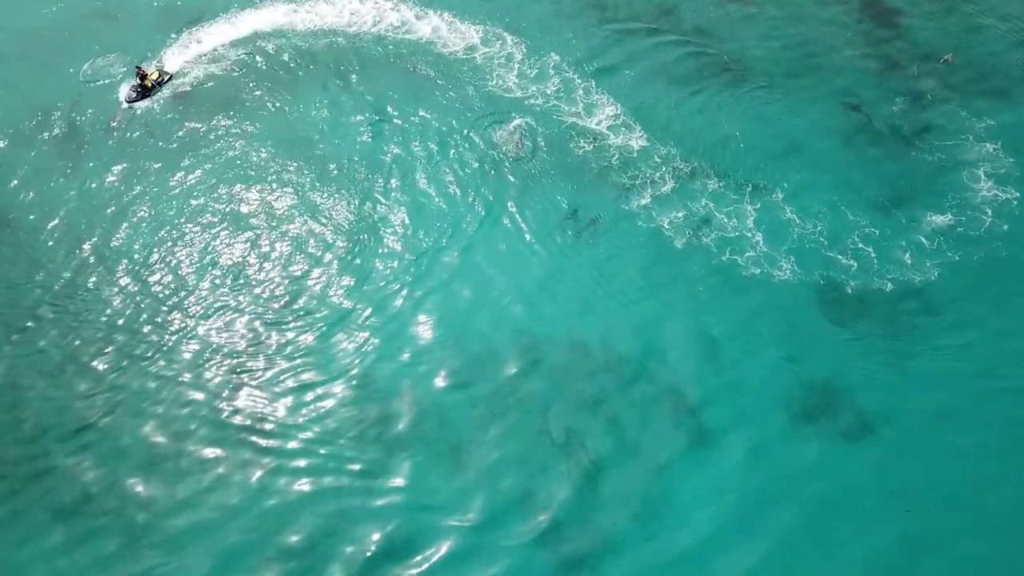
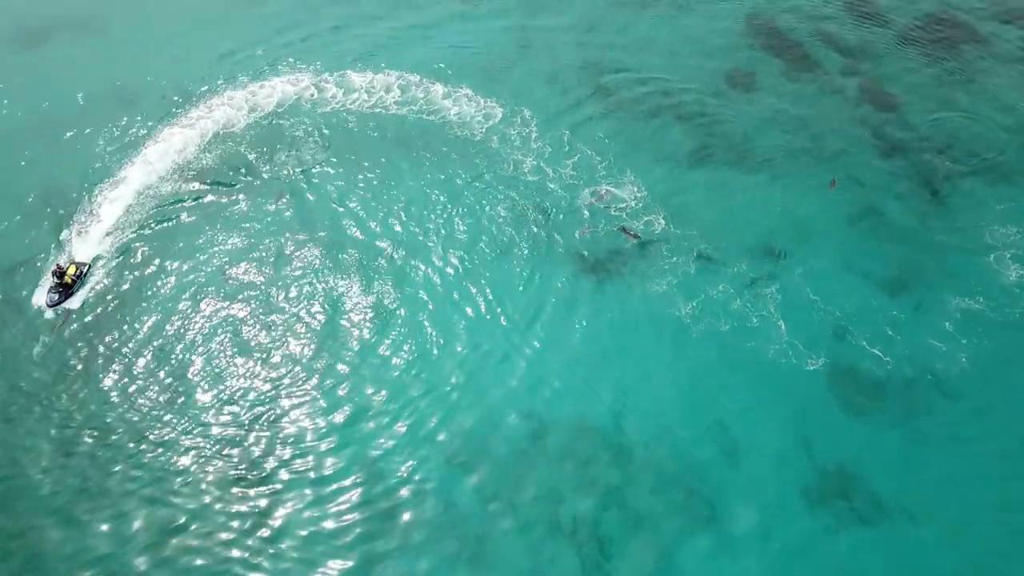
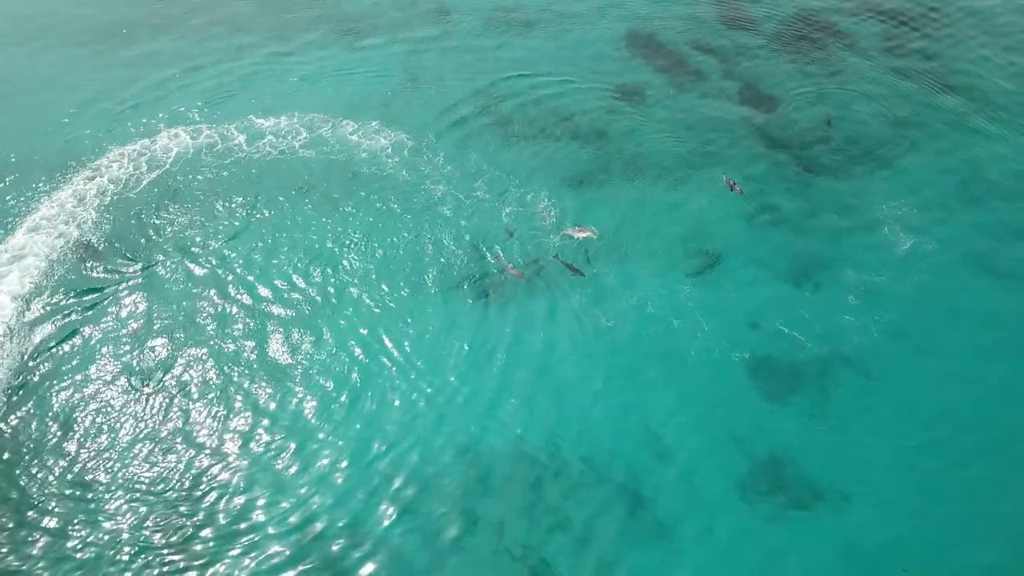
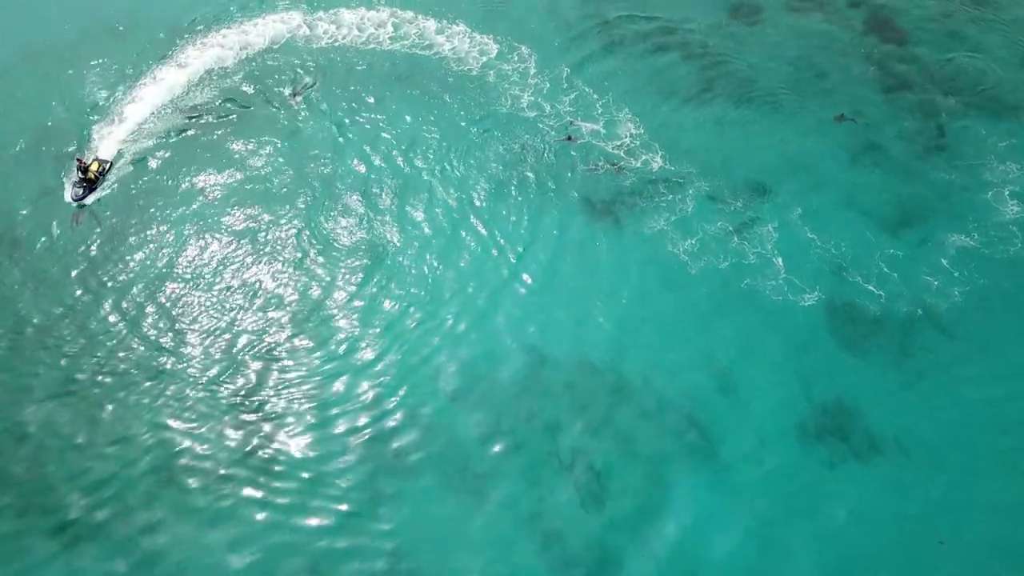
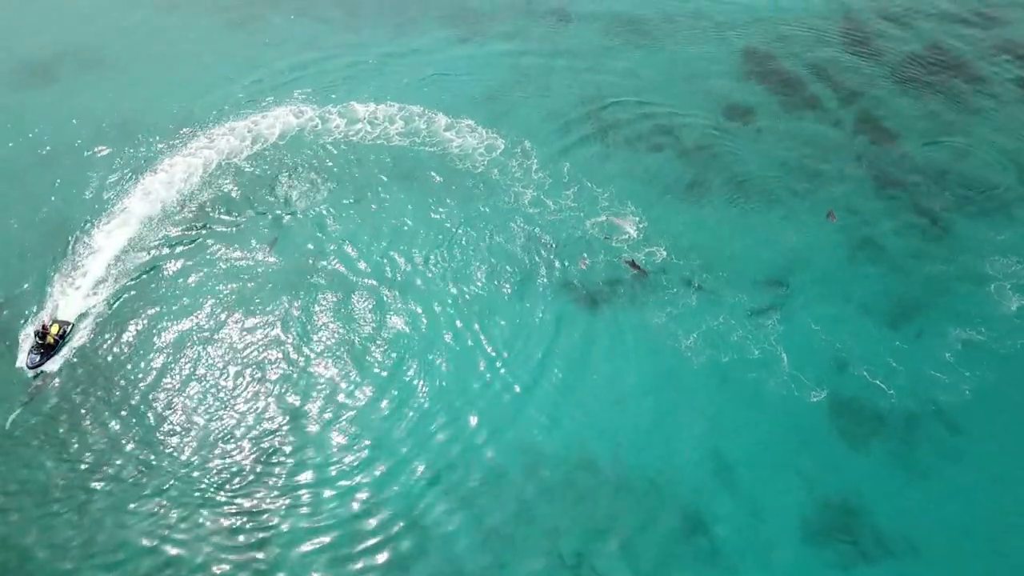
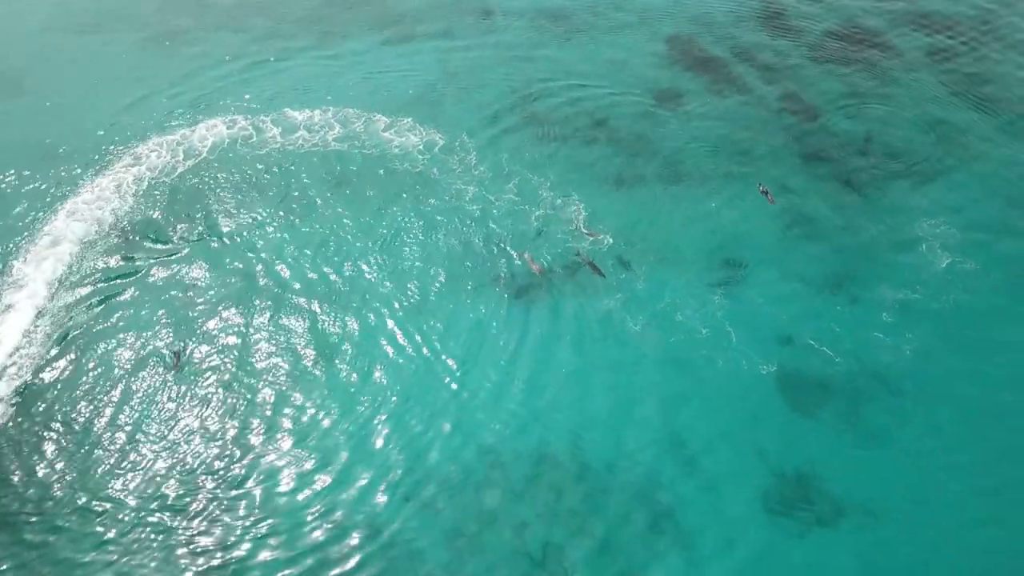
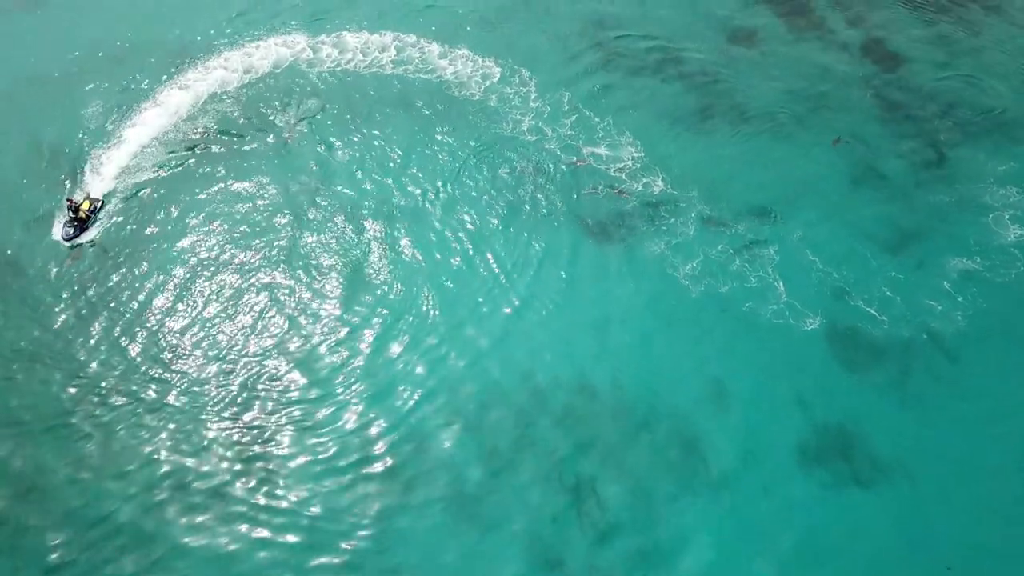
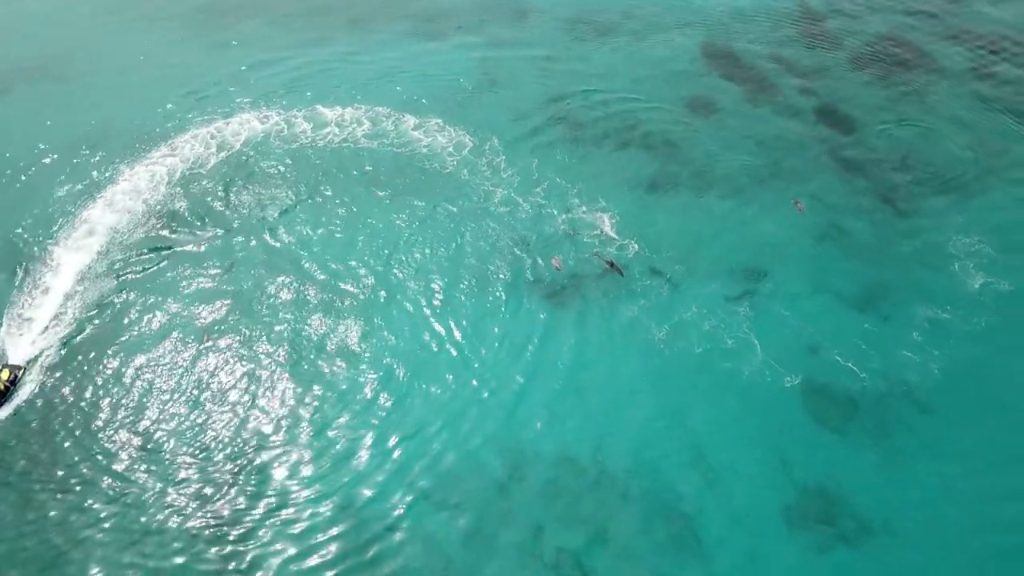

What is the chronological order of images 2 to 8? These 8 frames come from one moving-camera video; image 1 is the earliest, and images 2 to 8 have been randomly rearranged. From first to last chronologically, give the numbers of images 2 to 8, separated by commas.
4, 7, 2, 5, 8, 6, 3
